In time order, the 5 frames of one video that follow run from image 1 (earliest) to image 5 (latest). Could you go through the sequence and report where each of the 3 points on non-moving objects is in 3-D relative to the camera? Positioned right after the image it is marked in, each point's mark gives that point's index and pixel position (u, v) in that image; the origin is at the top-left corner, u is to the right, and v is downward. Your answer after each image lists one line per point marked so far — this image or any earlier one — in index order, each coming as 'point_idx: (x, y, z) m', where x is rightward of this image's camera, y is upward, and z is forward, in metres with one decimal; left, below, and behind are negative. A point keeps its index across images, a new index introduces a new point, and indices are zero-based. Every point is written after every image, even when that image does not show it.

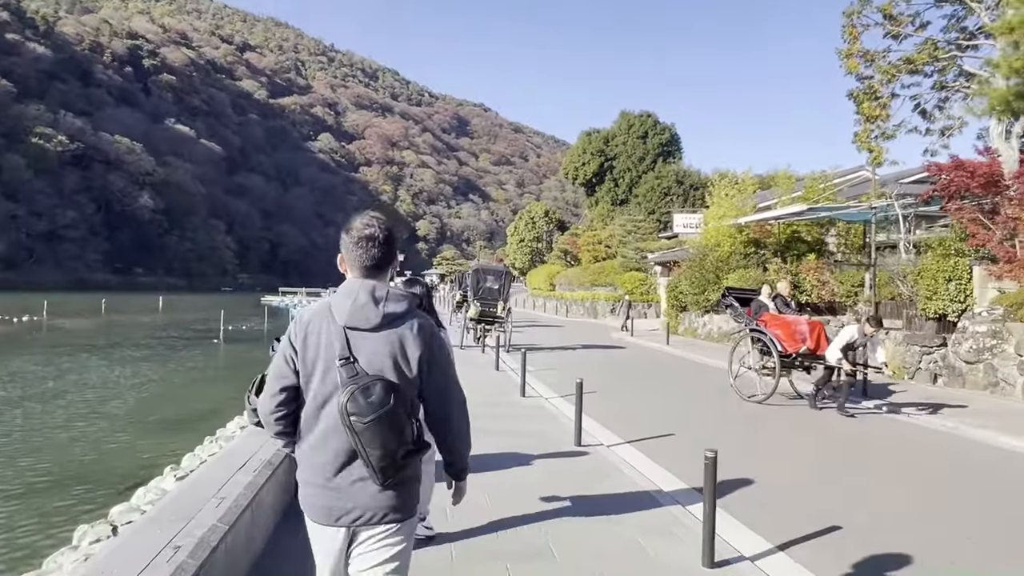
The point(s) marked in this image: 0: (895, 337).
0: (+7.5, -1.0, +14.9) m
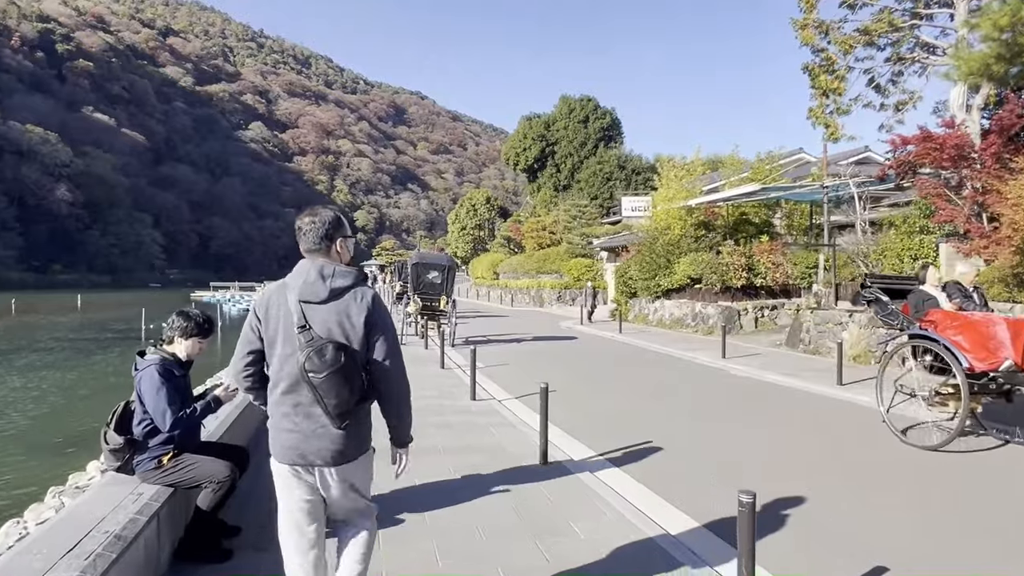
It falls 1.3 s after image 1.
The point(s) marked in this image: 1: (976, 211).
0: (+6.5, -0.6, +14.3) m
1: (+7.6, +1.3, +12.5) m
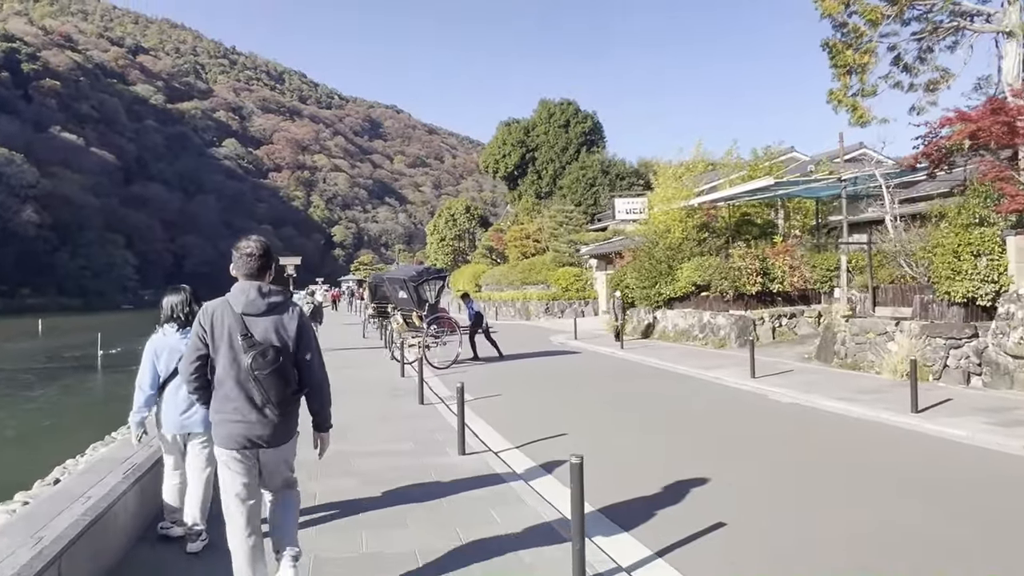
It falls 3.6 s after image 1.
0: (+6.4, -0.7, +12.2) m
1: (+7.5, +1.3, +10.5) m
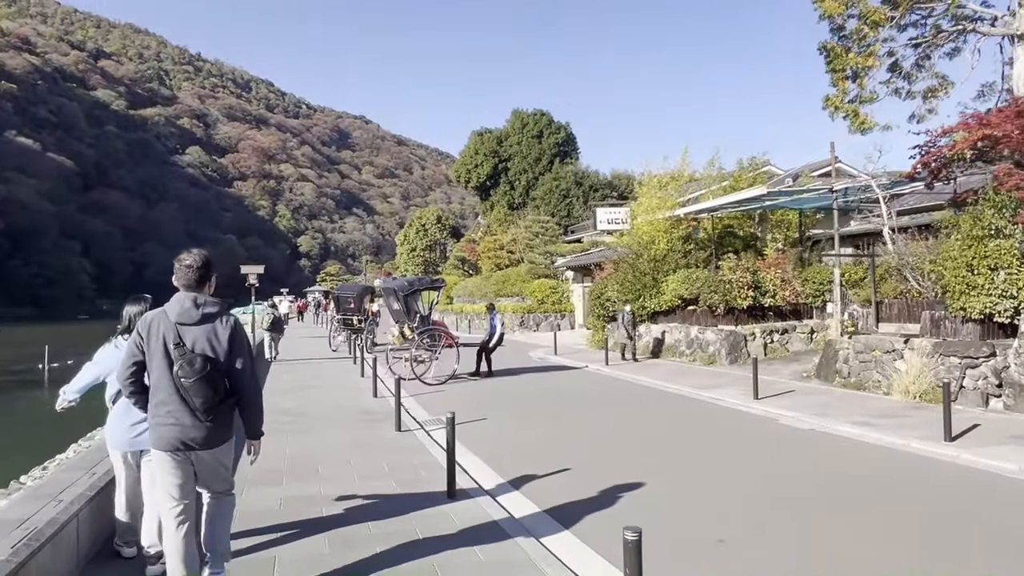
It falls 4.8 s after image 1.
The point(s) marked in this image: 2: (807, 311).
0: (+6.1, -0.9, +11.5) m
1: (+7.3, +1.0, +9.8) m
2: (+6.8, -0.5, +17.6) m
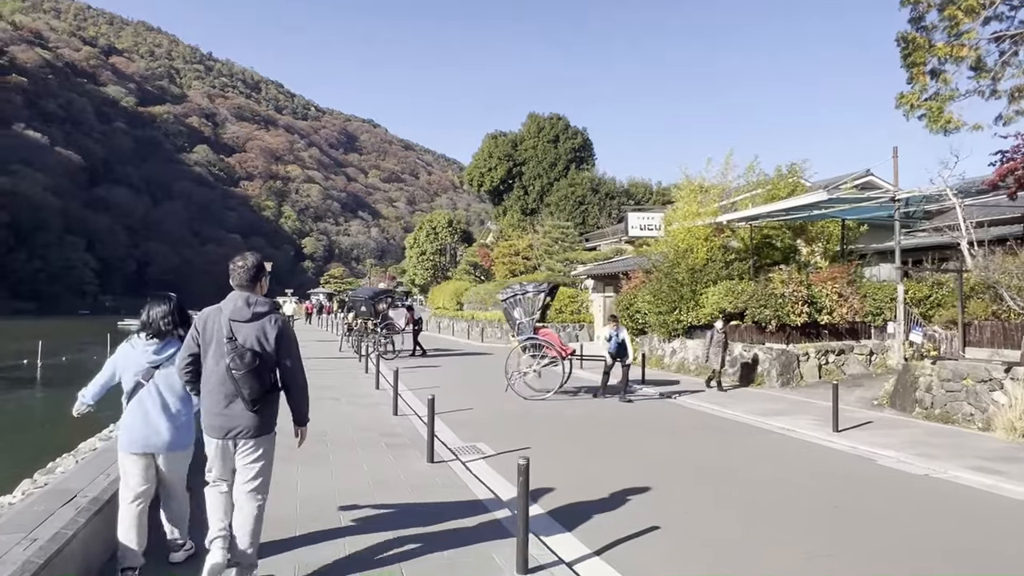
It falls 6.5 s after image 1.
0: (+6.7, -1.2, +10.0) m
1: (+7.9, +0.8, +8.3) m
2: (+7.4, -0.9, +16.1) m
